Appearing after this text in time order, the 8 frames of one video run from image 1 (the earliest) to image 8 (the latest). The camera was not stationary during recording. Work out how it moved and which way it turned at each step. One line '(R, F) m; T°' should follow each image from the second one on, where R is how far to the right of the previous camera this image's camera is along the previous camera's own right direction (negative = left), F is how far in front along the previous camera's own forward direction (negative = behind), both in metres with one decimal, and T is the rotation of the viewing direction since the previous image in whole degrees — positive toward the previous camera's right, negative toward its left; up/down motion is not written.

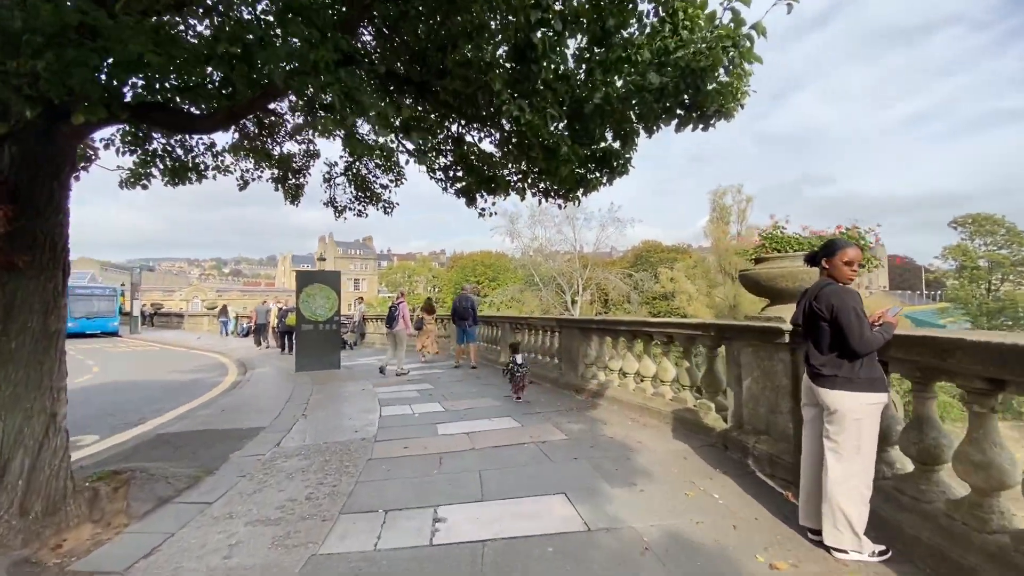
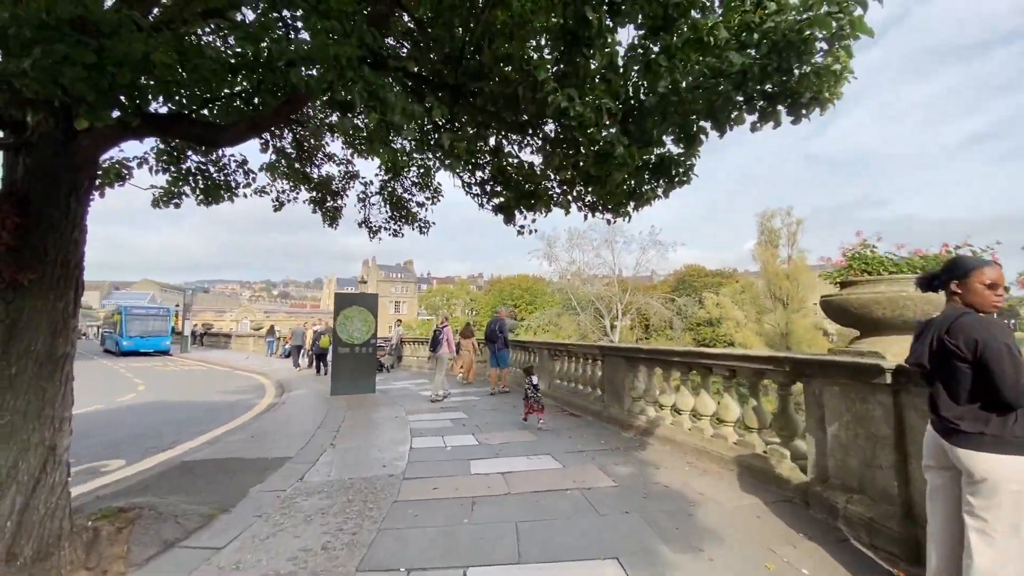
(0.0, +0.5) m; -5°
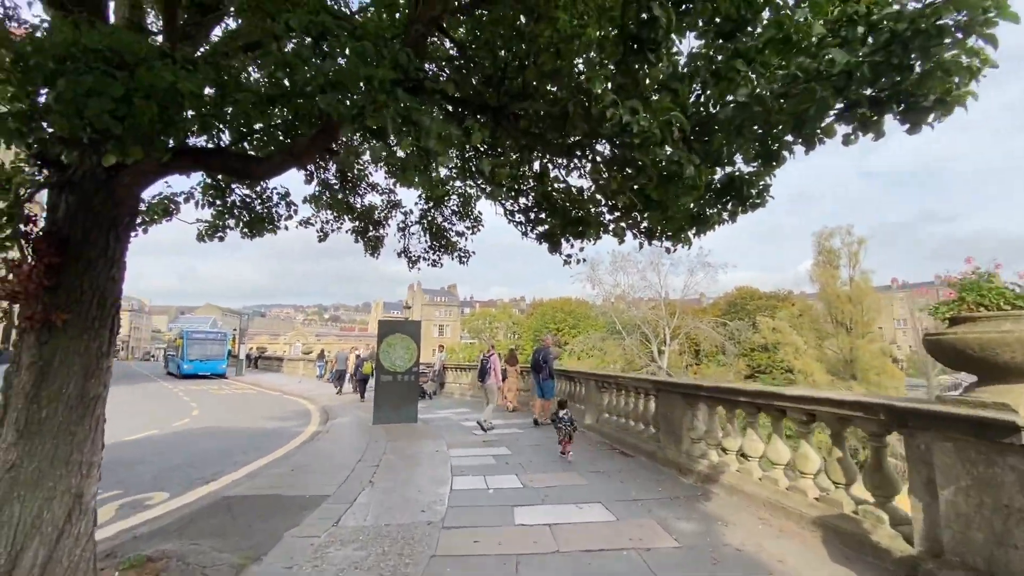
(0.0, +0.4) m; -5°
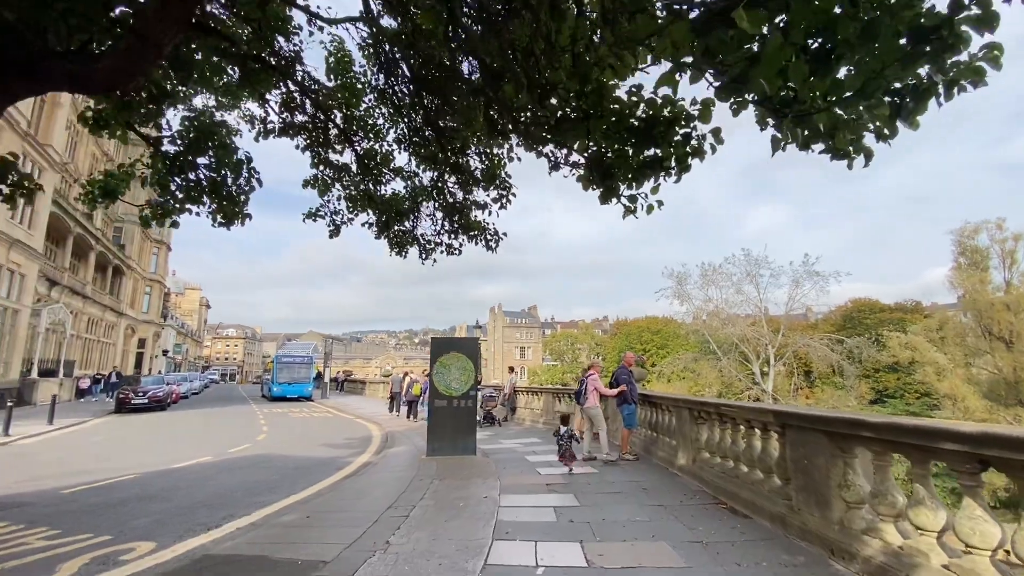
(+0.3, +1.8) m; -10°
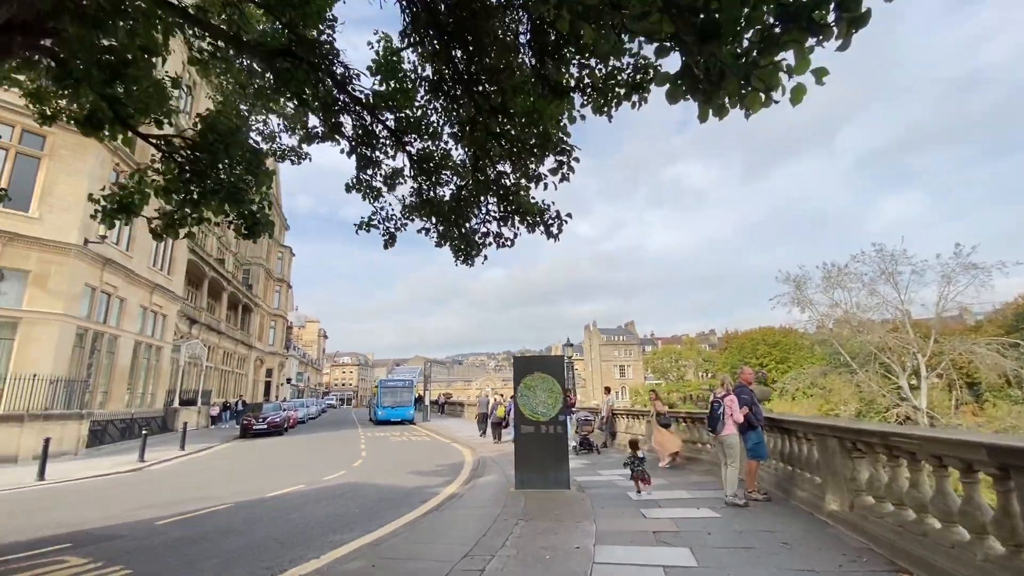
(+0.2, +1.1) m; -11°
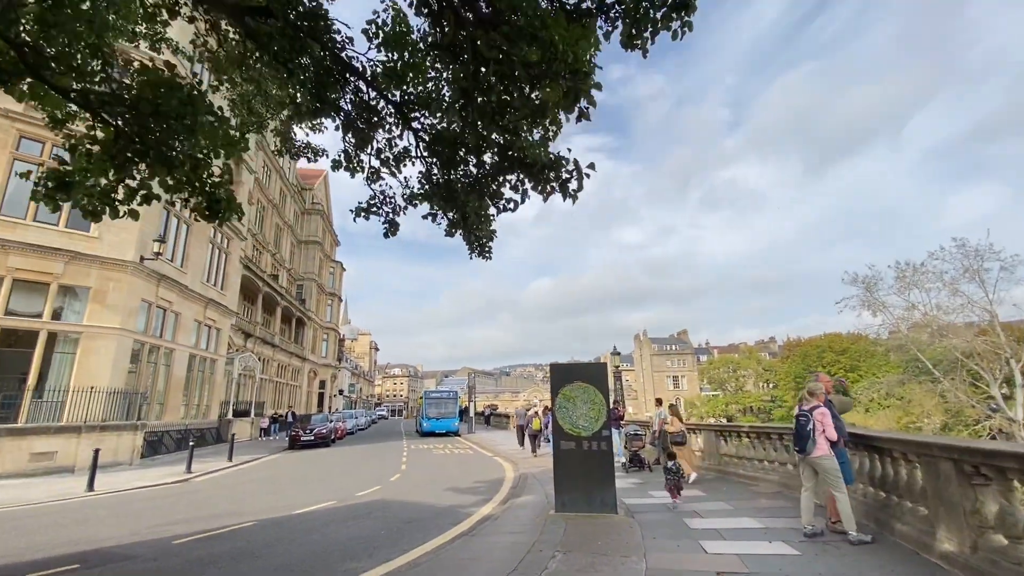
(+0.2, +0.9) m; -6°
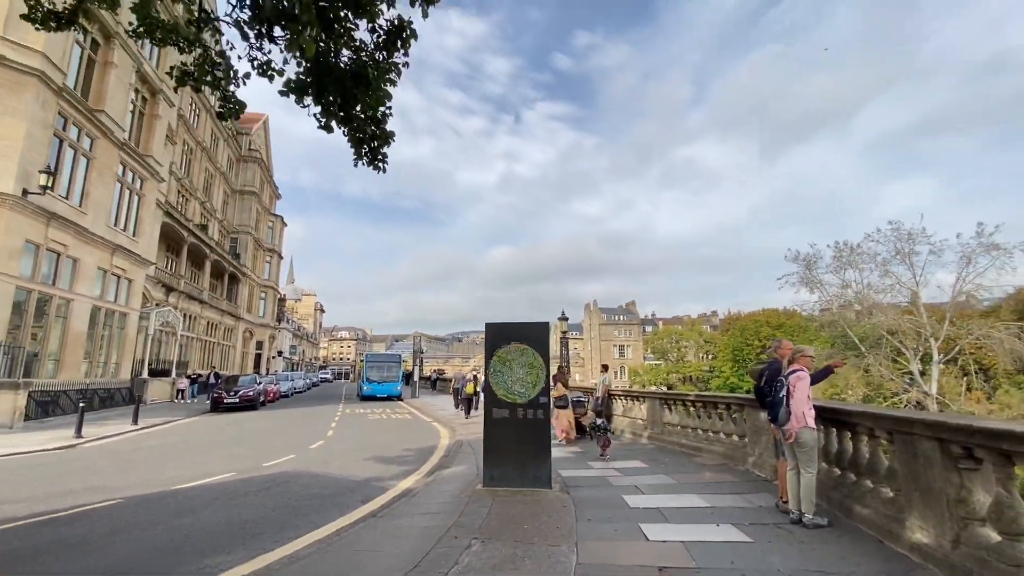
(+0.4, +1.2) m; +5°
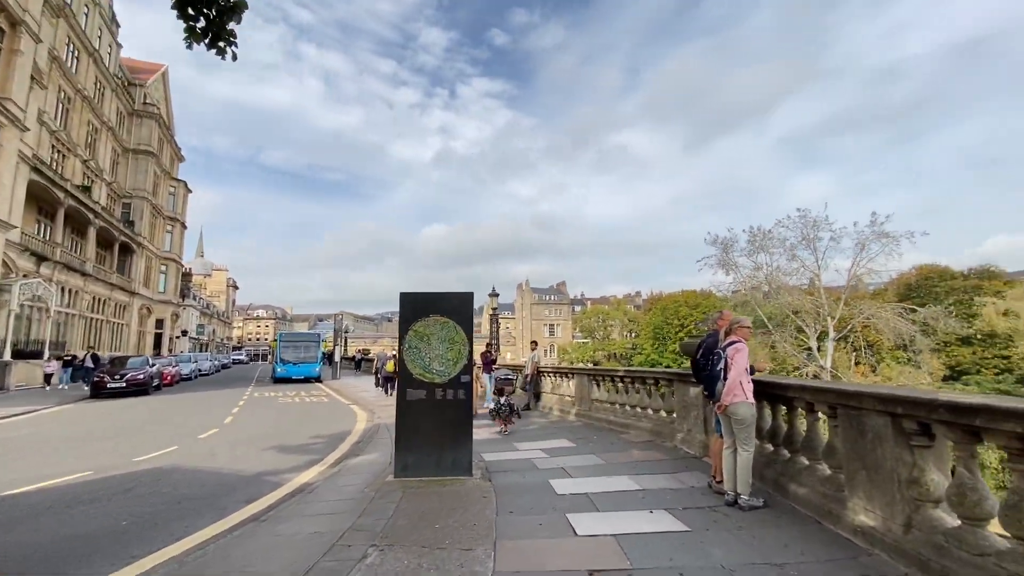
(+0.2, +0.9) m; +8°
